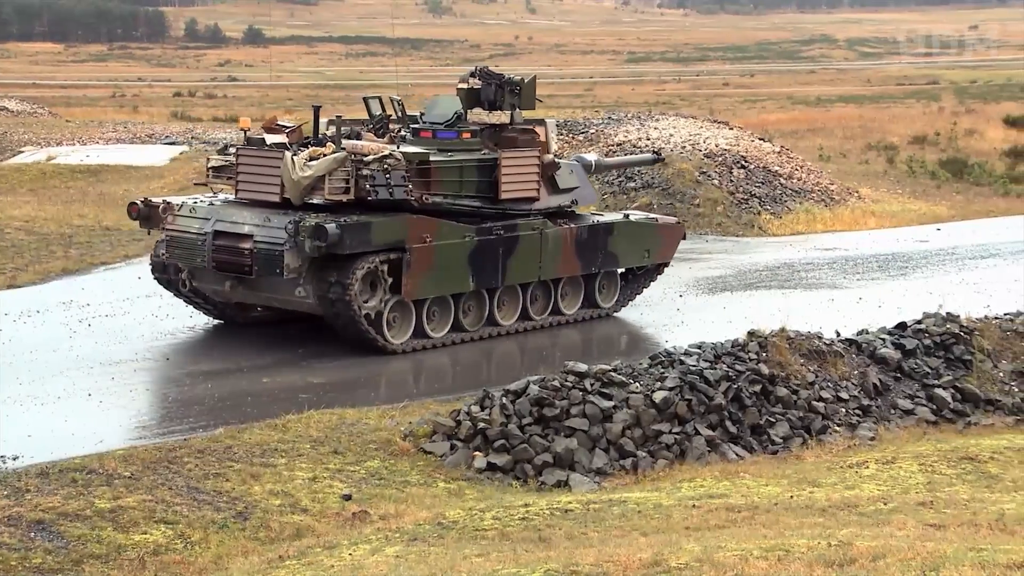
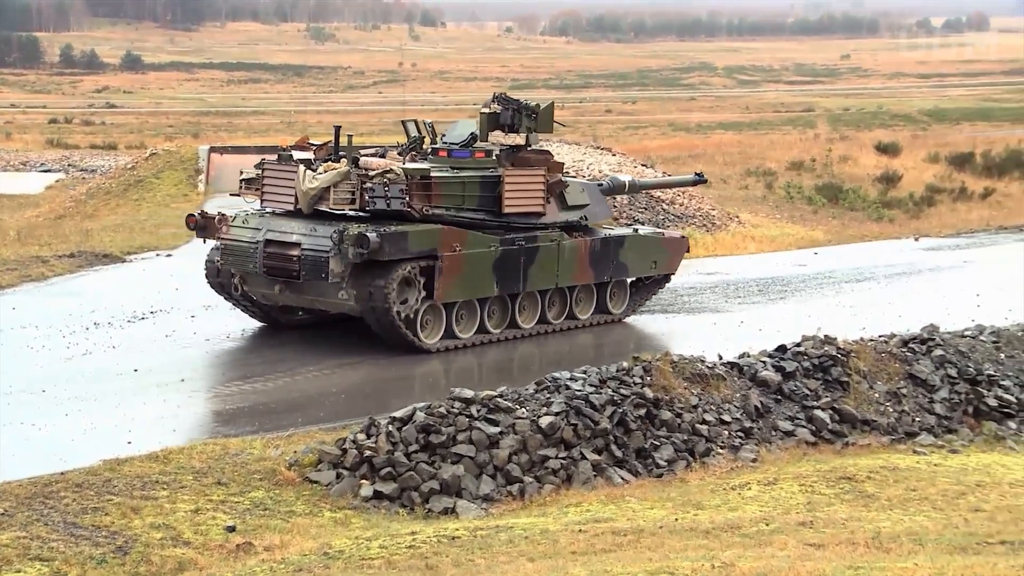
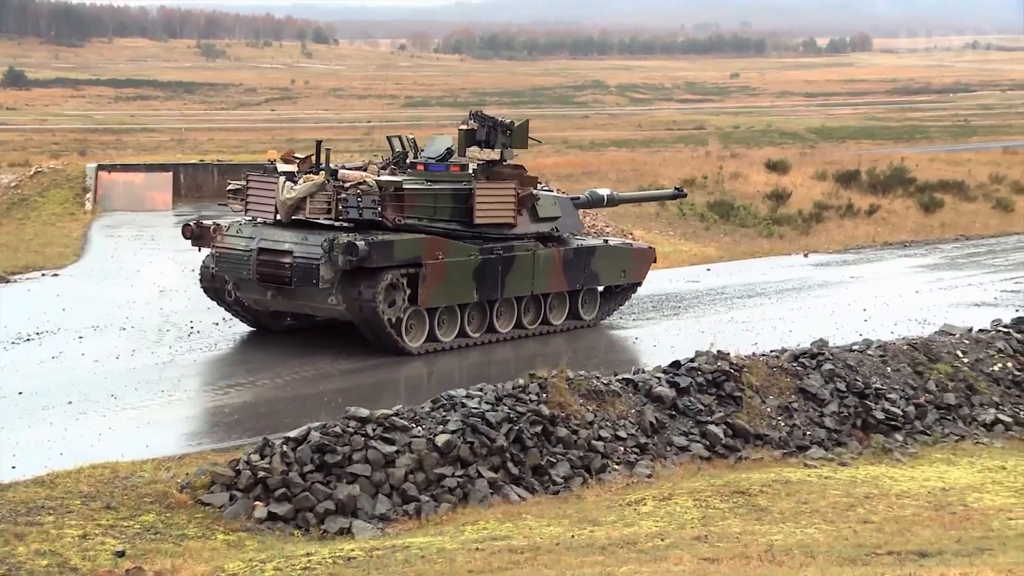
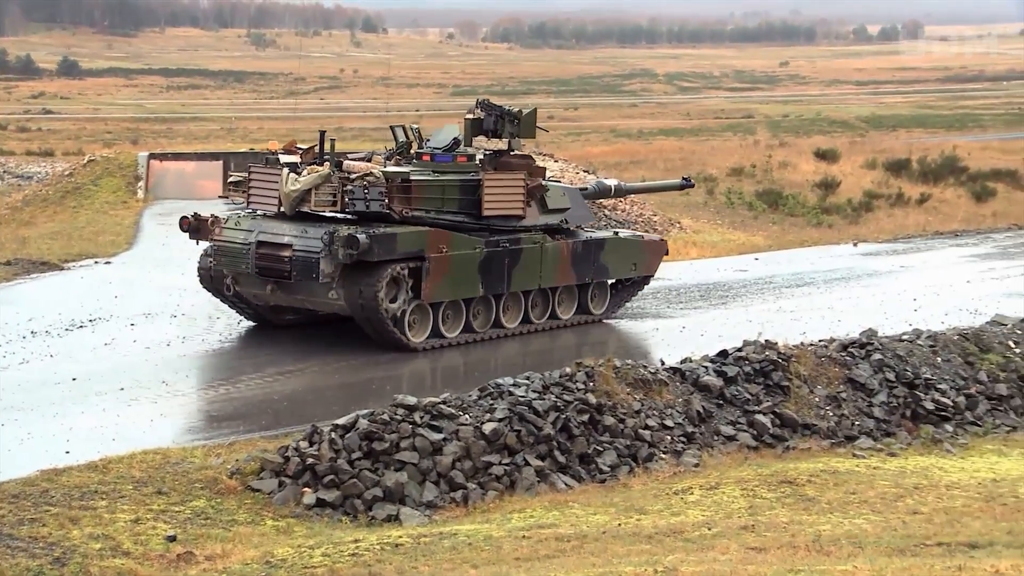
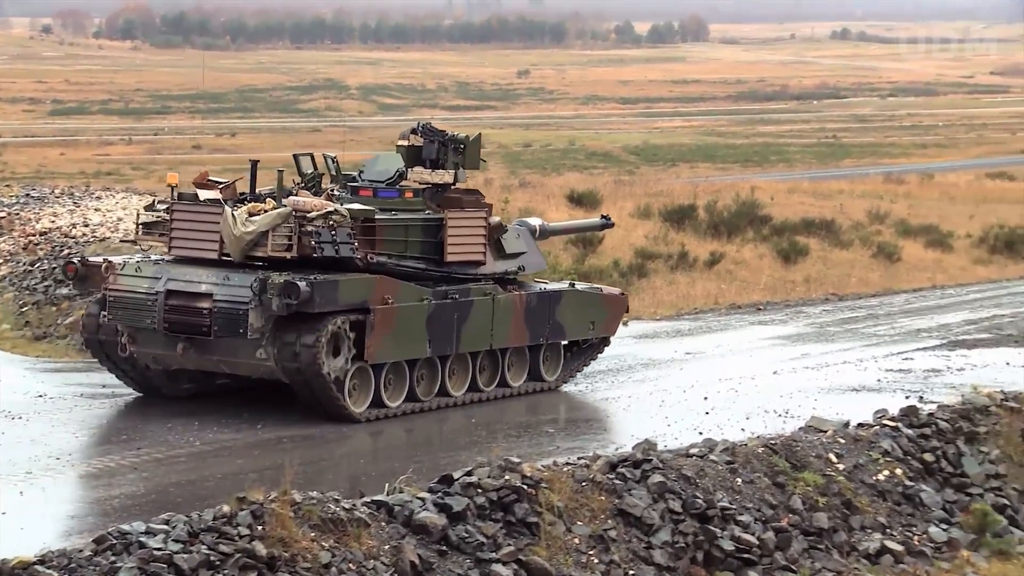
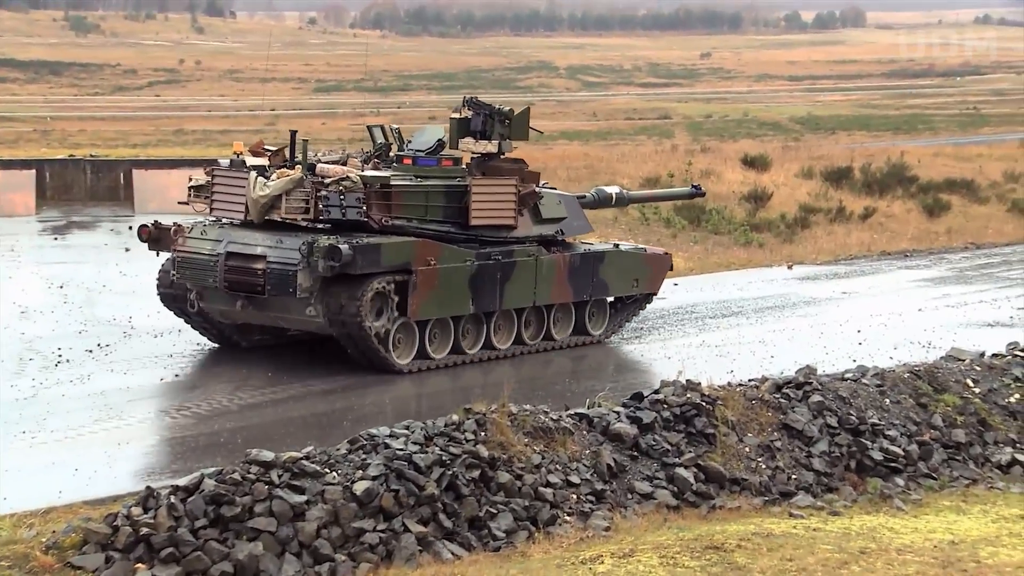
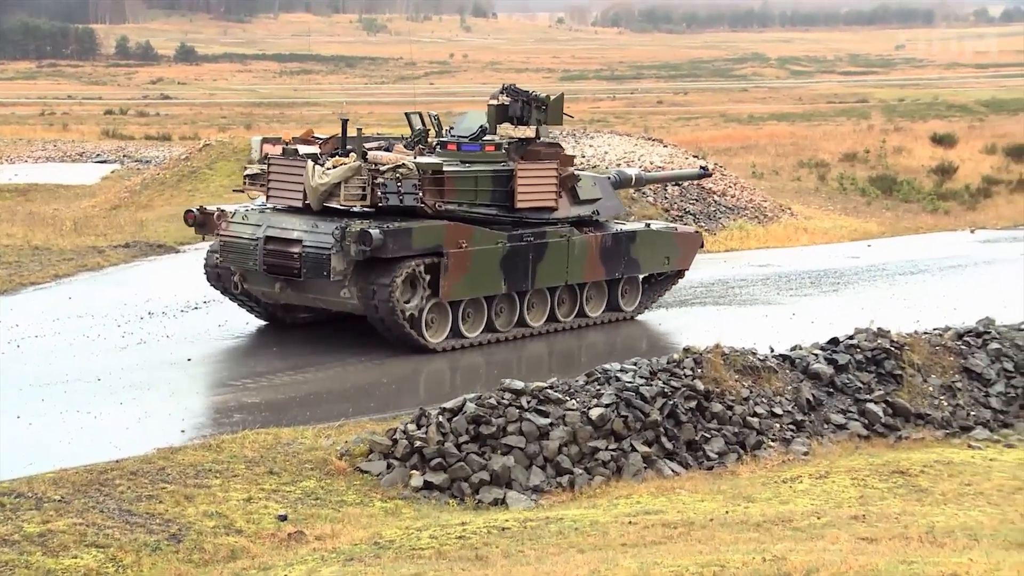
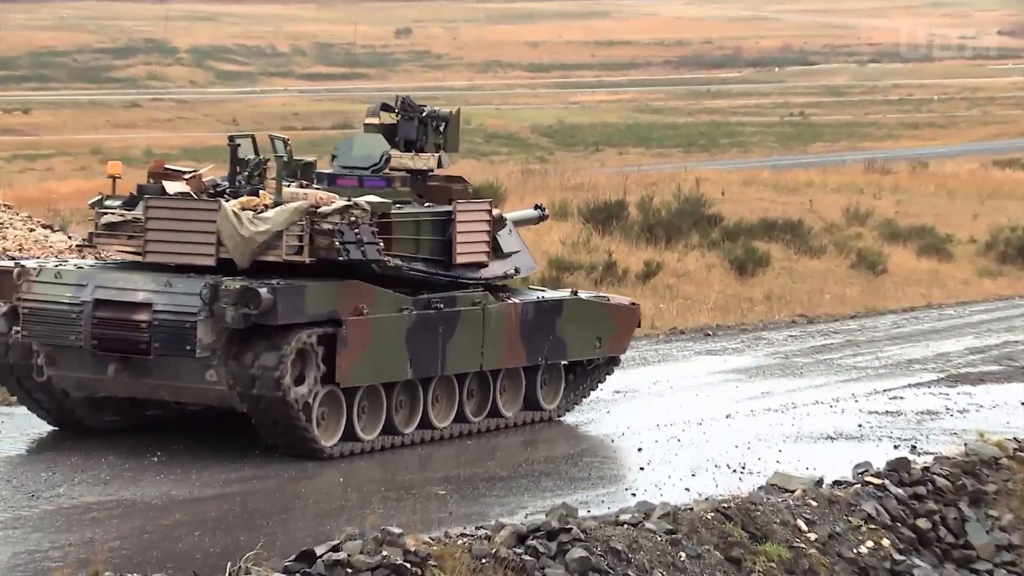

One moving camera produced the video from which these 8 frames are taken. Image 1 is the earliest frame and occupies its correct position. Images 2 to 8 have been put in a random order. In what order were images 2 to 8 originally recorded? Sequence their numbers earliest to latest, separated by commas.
7, 2, 4, 3, 6, 5, 8
